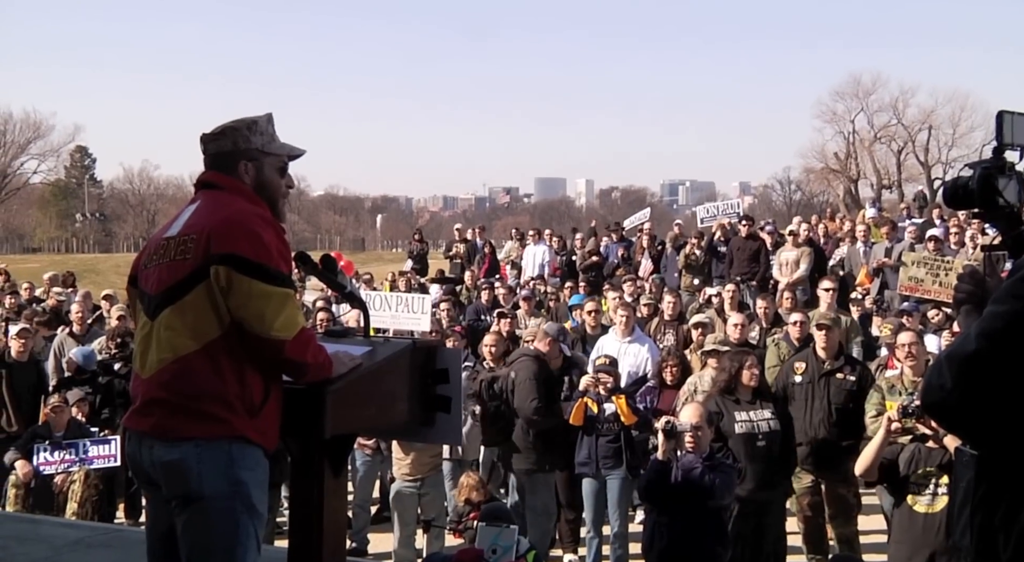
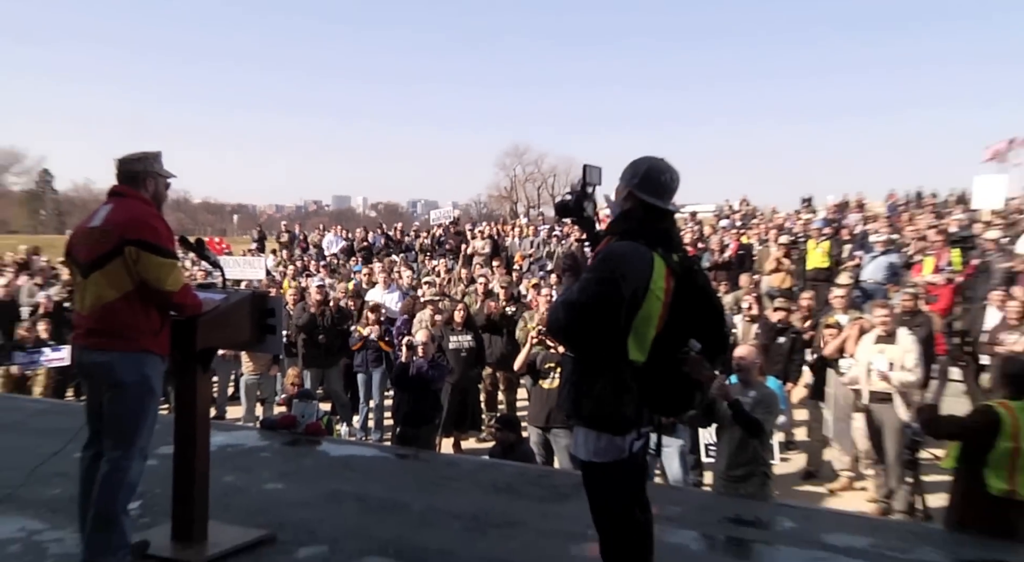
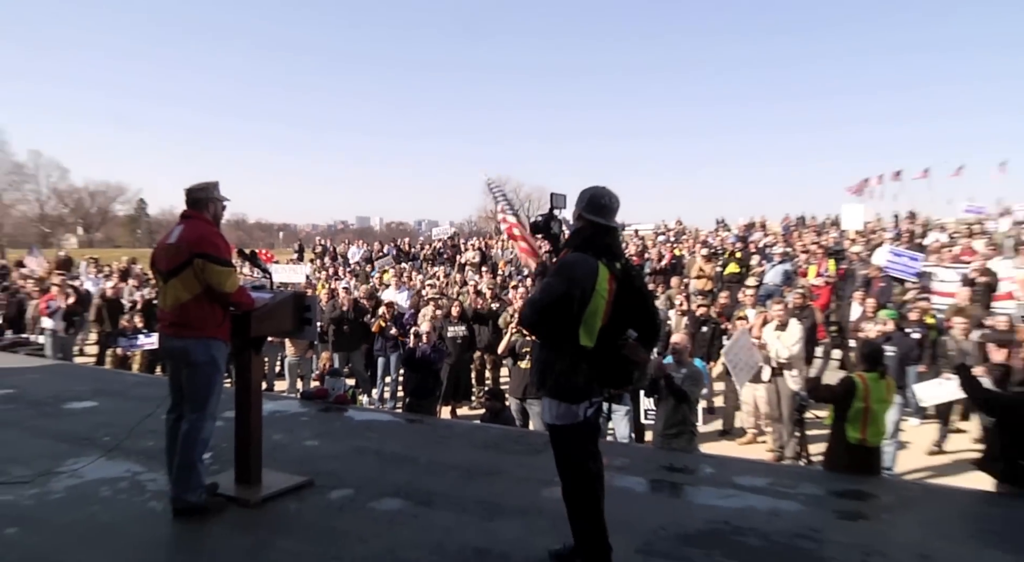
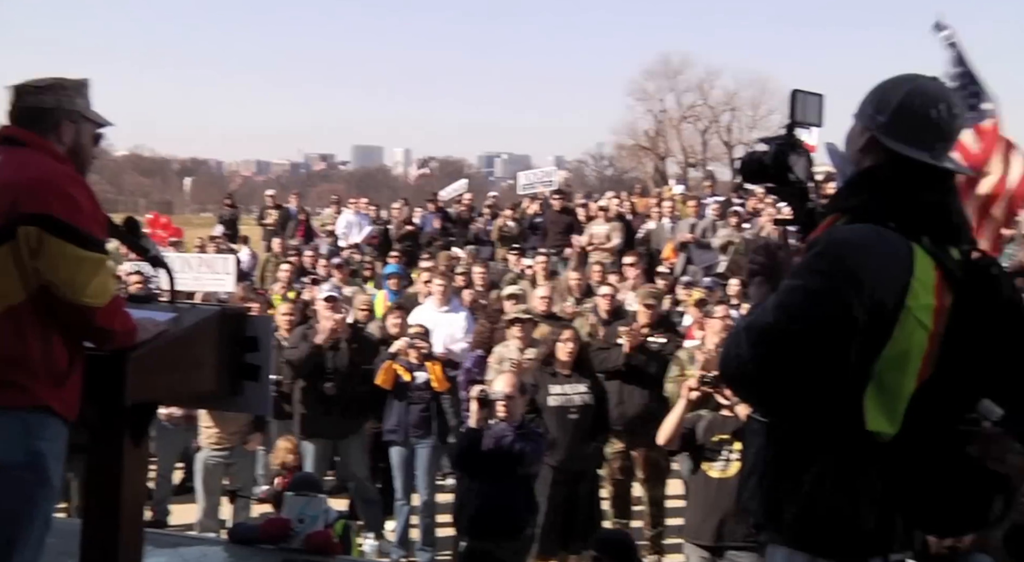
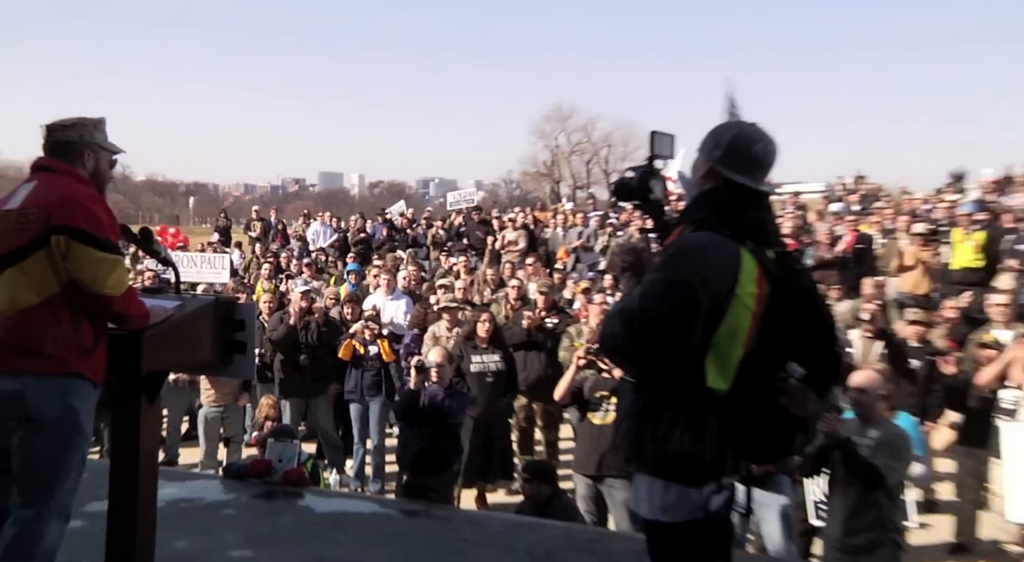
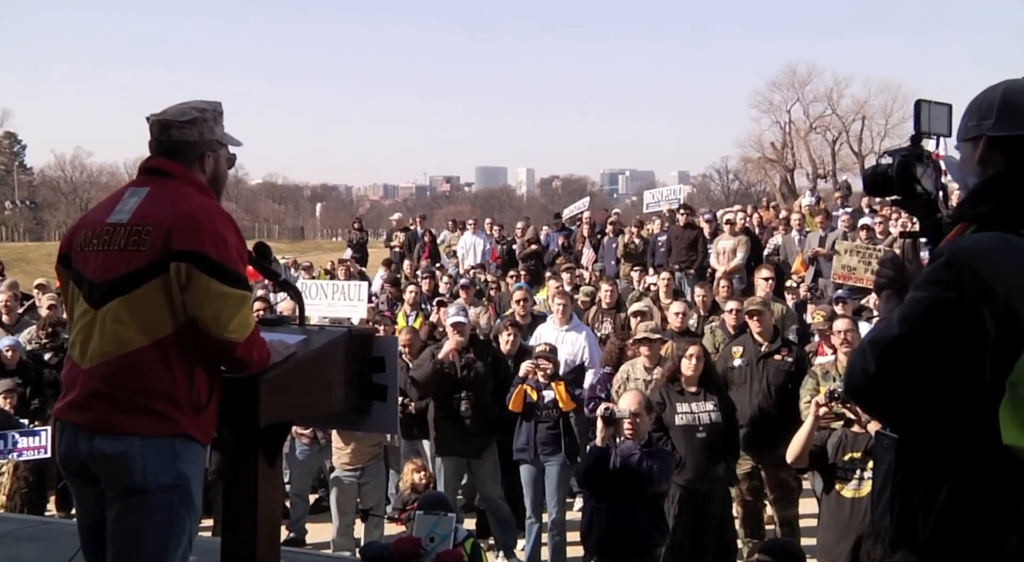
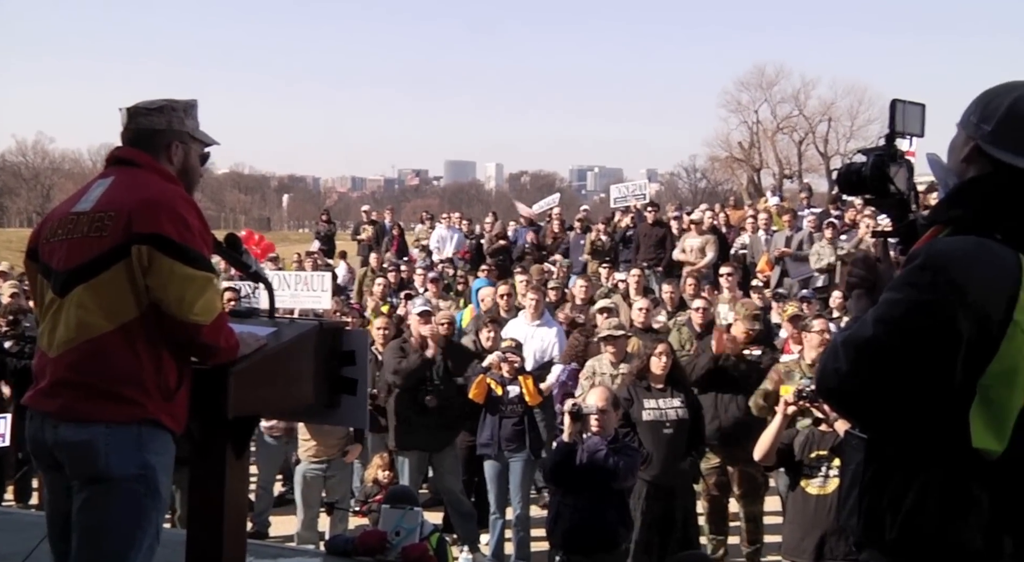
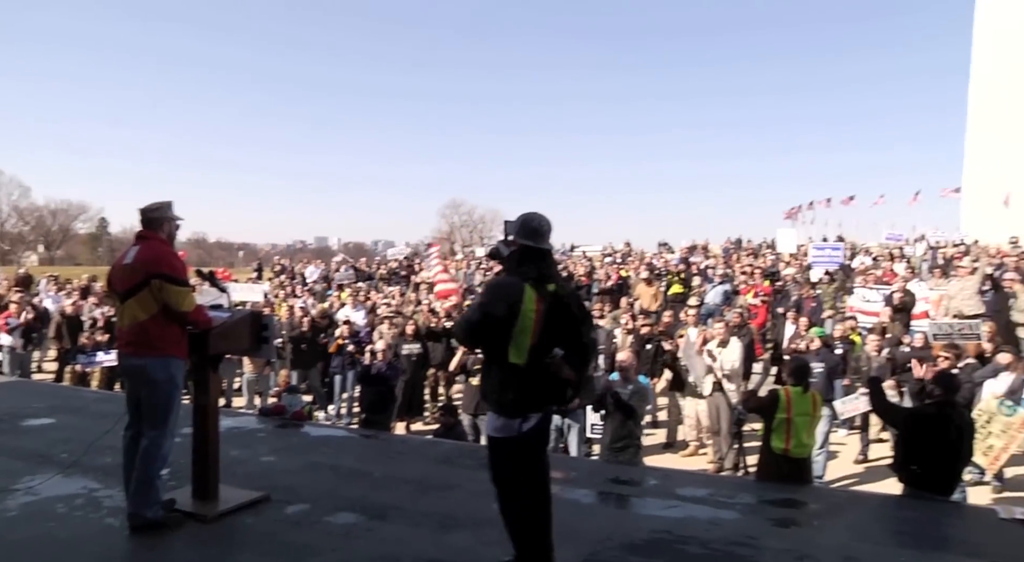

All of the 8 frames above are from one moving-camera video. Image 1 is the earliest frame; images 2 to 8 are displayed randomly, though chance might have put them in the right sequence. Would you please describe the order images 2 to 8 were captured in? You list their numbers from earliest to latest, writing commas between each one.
6, 7, 4, 5, 2, 3, 8
